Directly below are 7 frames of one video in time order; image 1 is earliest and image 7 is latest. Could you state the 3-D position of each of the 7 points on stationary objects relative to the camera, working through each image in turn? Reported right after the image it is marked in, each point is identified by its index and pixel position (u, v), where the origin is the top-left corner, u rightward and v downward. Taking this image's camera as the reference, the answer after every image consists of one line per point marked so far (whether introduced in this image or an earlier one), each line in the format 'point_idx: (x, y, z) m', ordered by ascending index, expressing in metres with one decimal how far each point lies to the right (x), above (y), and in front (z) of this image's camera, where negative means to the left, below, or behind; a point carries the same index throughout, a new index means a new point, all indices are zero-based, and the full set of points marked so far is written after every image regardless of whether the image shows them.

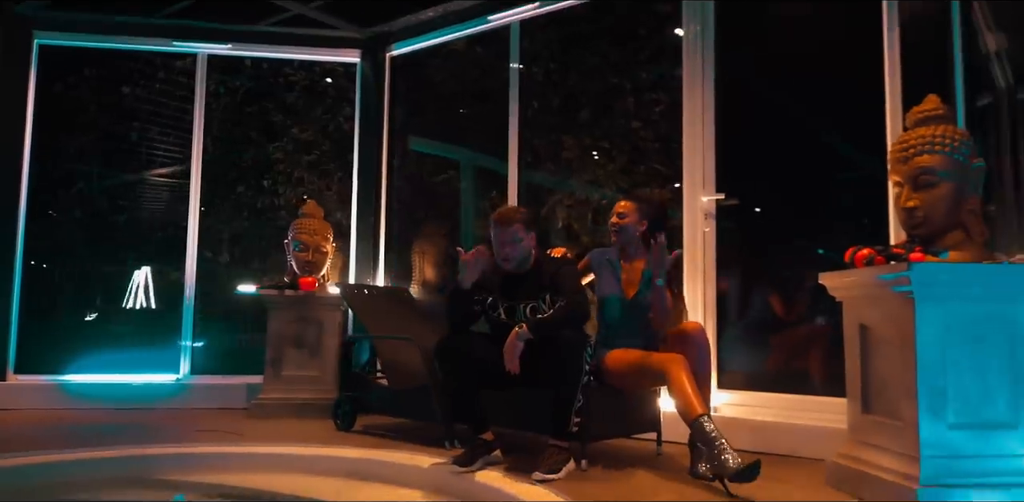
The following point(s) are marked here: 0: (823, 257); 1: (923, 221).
0: (+1.3, +0.1, +3.6) m
1: (+1.3, +0.1, +2.4) m
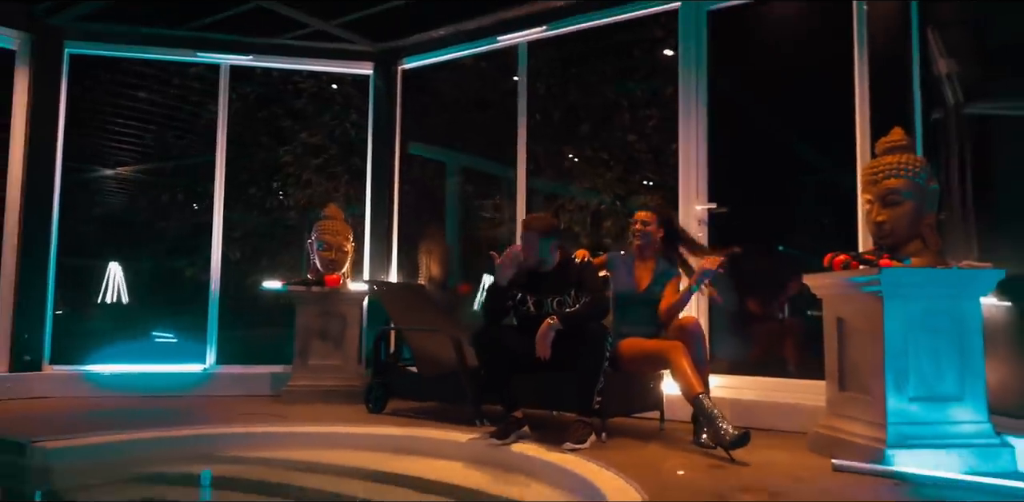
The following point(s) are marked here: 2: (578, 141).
0: (+1.4, +0.1, +4.1) m
1: (+1.5, +0.1, +2.9) m
2: (+0.4, +0.7, +4.8) m
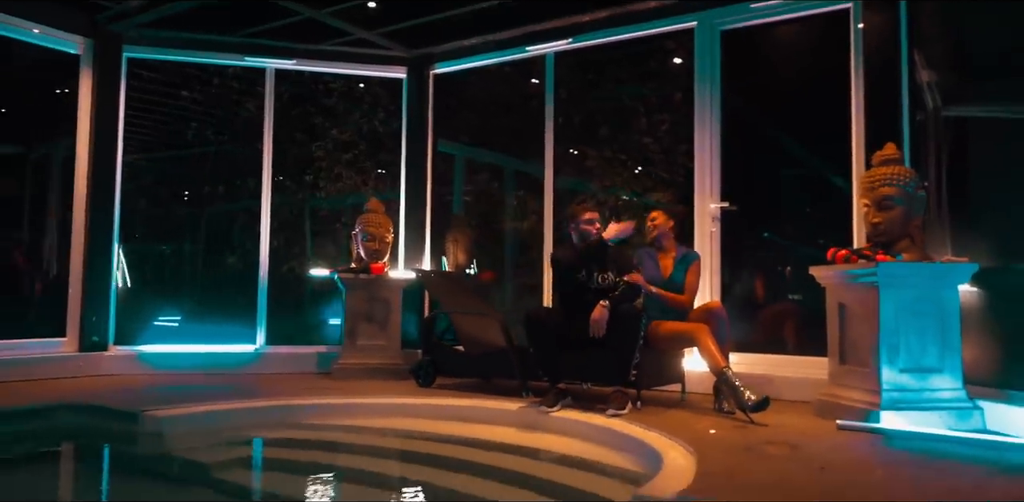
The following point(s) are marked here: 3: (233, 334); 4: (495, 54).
0: (+1.6, +0.1, +4.6) m
1: (+1.7, +0.1, +3.4) m
2: (+0.6, +0.8, +5.3) m
3: (-2.2, -0.7, +6.0) m
4: (-0.1, +1.5, +5.6) m
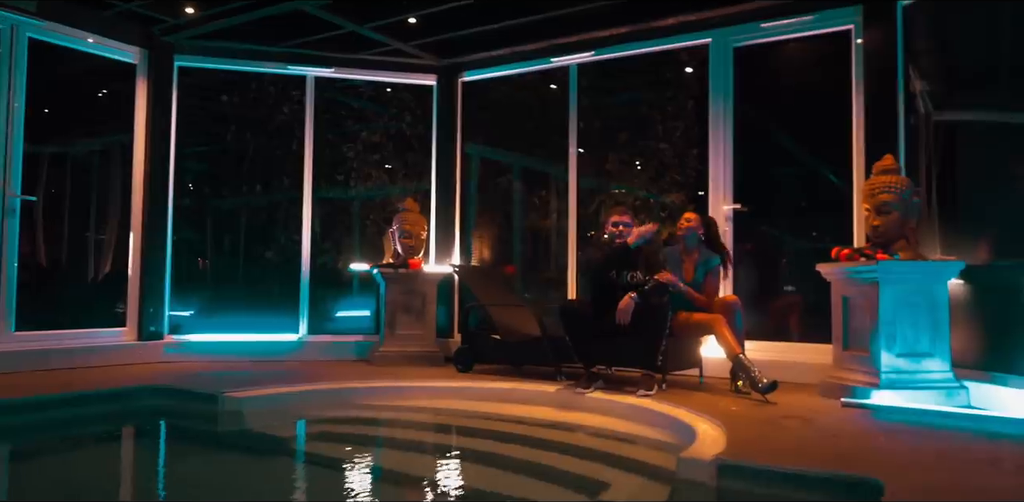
0: (+1.8, +0.1, +5.1) m
1: (+1.9, +0.1, +3.8) m
2: (+0.8, +0.8, +5.7) m
3: (-2.1, -0.6, +6.4) m
4: (+0.1, +1.5, +6.0) m
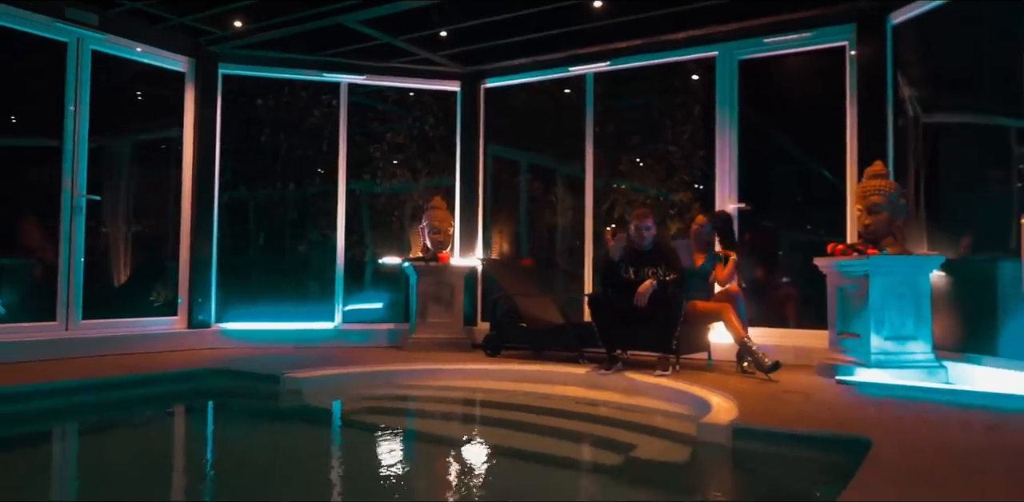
0: (+2.0, +0.2, +5.6) m
1: (+2.1, +0.1, +4.3) m
2: (+1.0, +0.9, +6.2) m
3: (-1.9, -0.6, +6.8) m
4: (+0.3, +1.6, +6.5) m
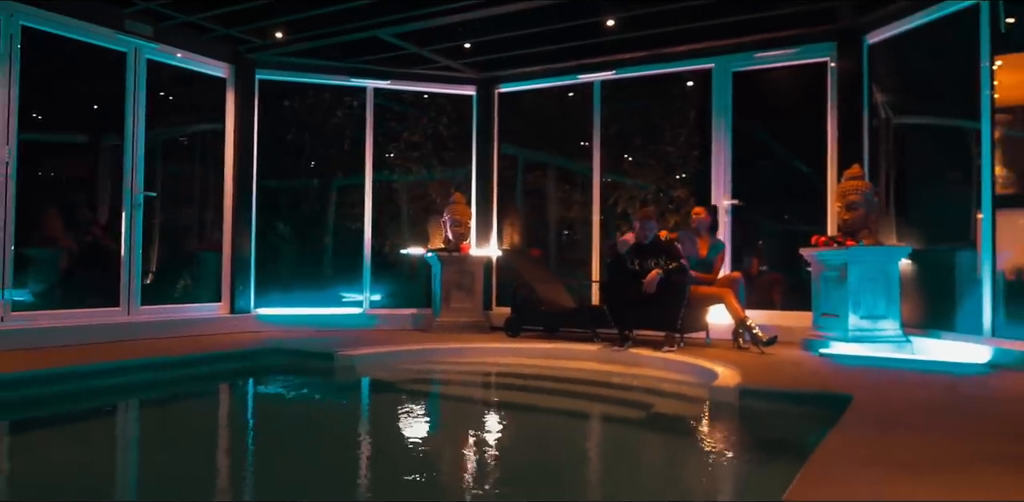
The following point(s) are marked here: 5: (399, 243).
0: (+2.1, +0.2, +6.2) m
1: (+2.3, +0.2, +5.0) m
2: (+1.1, +0.9, +6.8) m
3: (-1.8, -0.5, +7.4) m
4: (+0.4, +1.7, +7.1) m
5: (-1.2, +0.1, +7.6) m
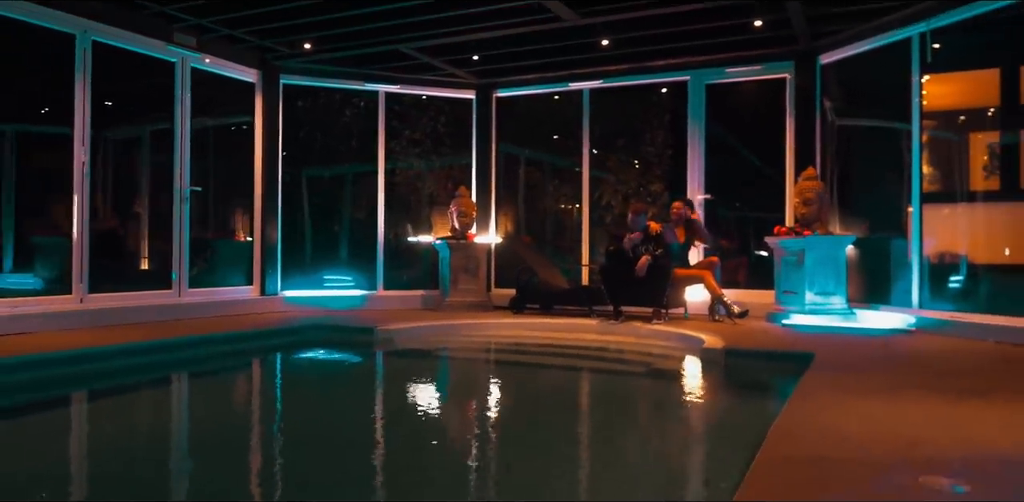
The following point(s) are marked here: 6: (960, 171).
0: (+2.1, +0.4, +7.2) m
1: (+2.4, +0.3, +6.0) m
2: (+1.1, +1.1, +7.7) m
3: (-1.8, -0.4, +8.1) m
4: (+0.3, +1.8, +7.9) m
5: (-1.2, +0.2, +8.3) m
6: (+3.5, +0.6, +5.7) m
